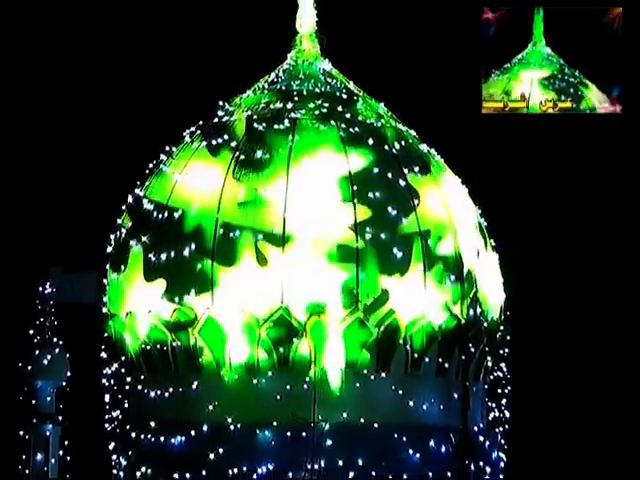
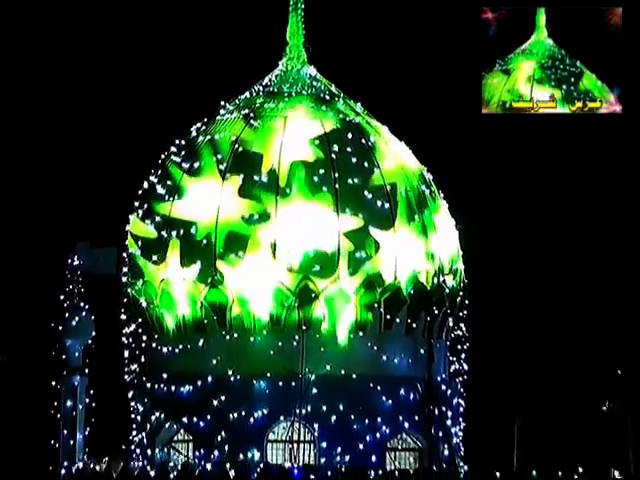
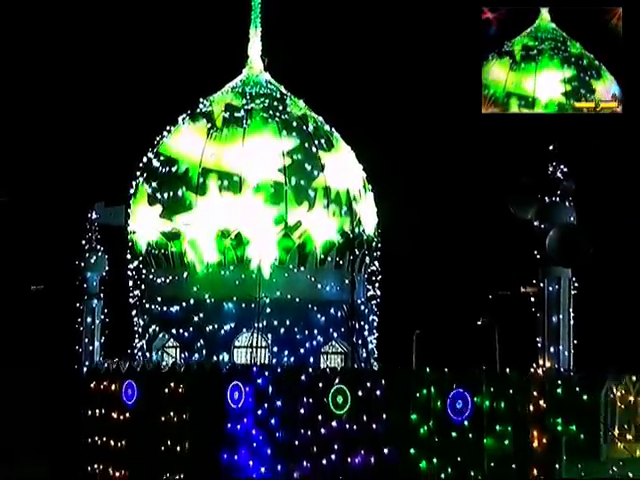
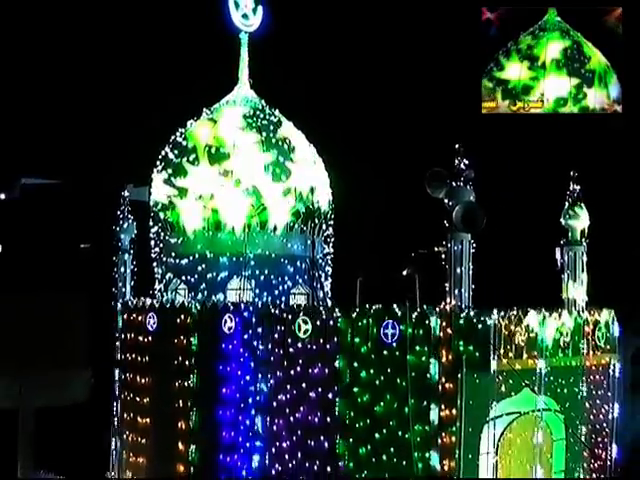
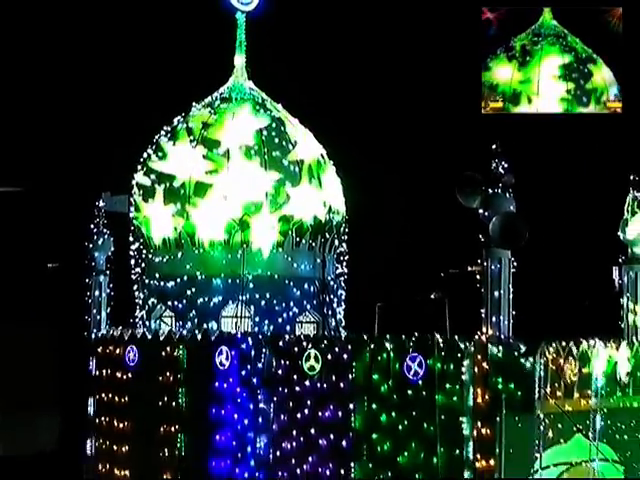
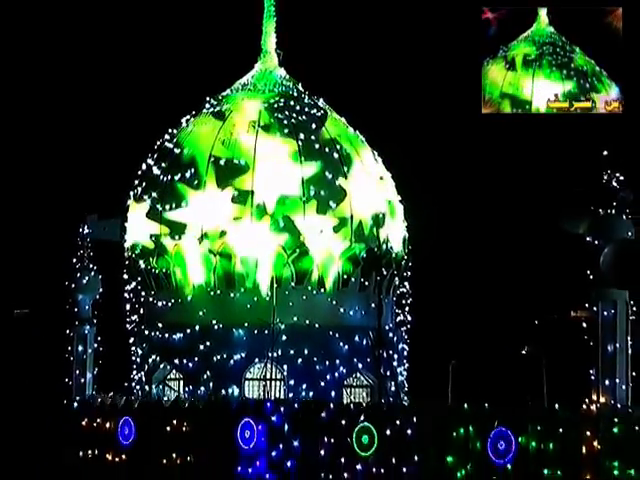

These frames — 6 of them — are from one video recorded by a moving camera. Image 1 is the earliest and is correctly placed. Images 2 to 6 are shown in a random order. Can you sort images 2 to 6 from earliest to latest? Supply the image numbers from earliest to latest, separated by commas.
2, 6, 3, 5, 4
